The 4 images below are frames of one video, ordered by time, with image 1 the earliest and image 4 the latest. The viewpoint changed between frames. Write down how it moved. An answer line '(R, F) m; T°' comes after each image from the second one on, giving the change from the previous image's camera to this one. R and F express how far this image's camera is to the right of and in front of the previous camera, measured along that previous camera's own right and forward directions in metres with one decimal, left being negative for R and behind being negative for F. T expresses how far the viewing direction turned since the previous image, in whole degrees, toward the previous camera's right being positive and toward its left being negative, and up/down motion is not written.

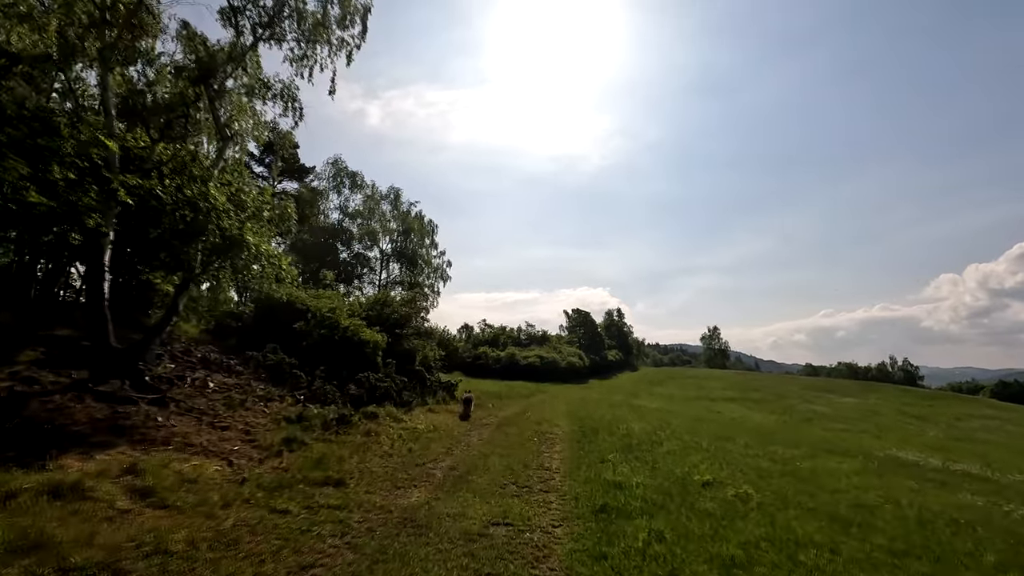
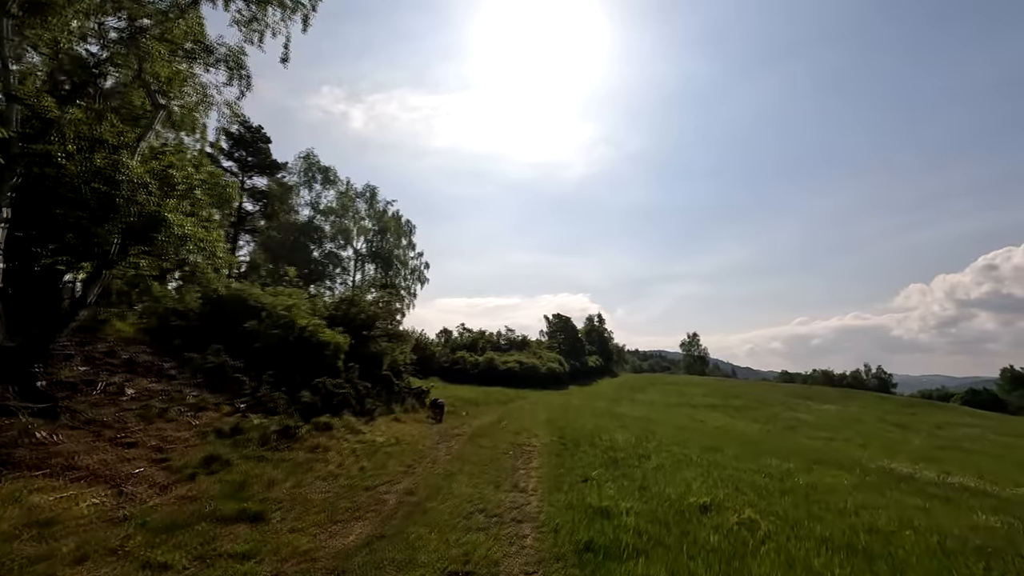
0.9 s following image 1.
(+0.2, +2.0) m; +2°
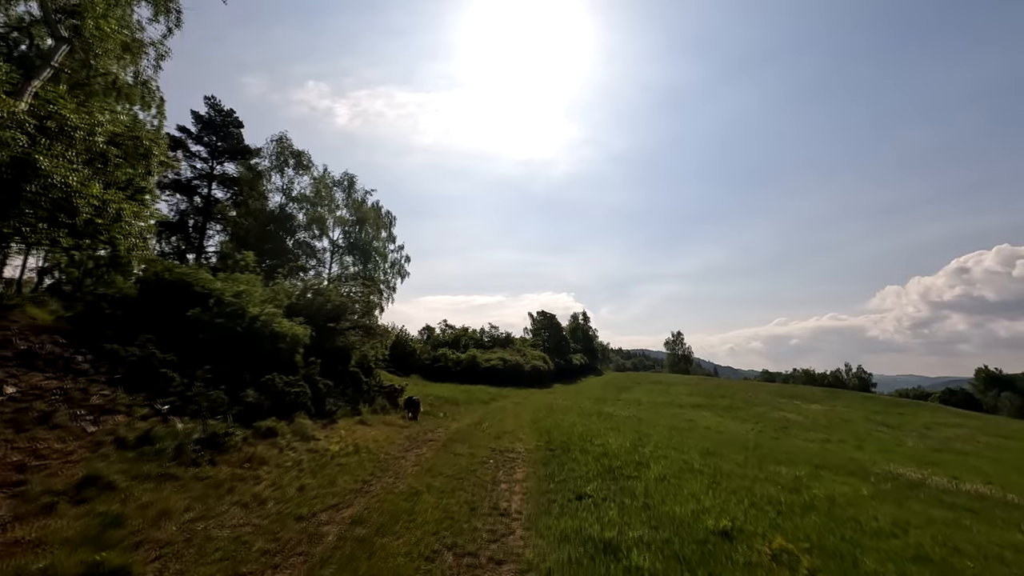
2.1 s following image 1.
(+0.1, +2.5) m; +2°
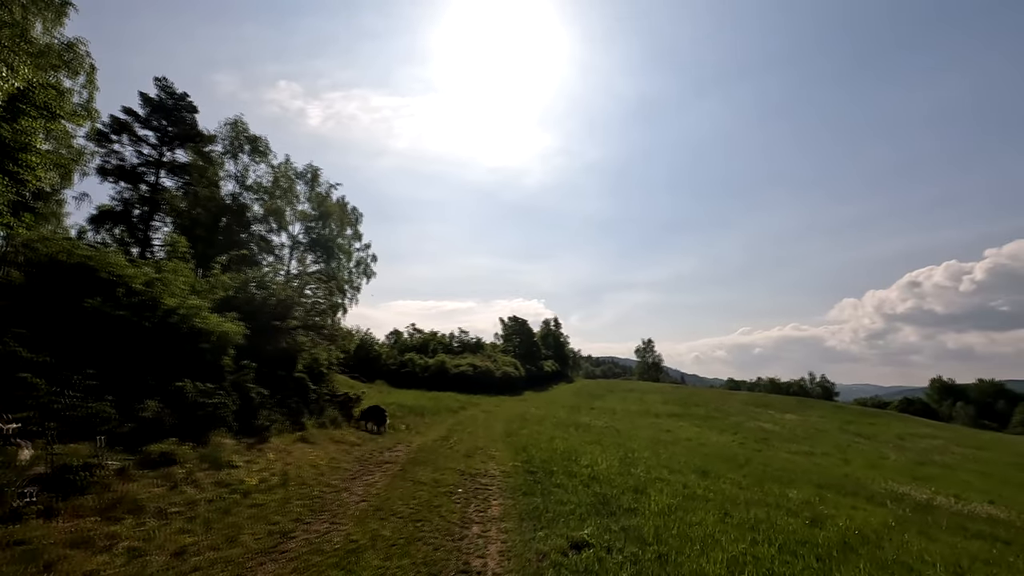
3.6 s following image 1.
(-0.2, +3.0) m; +3°
